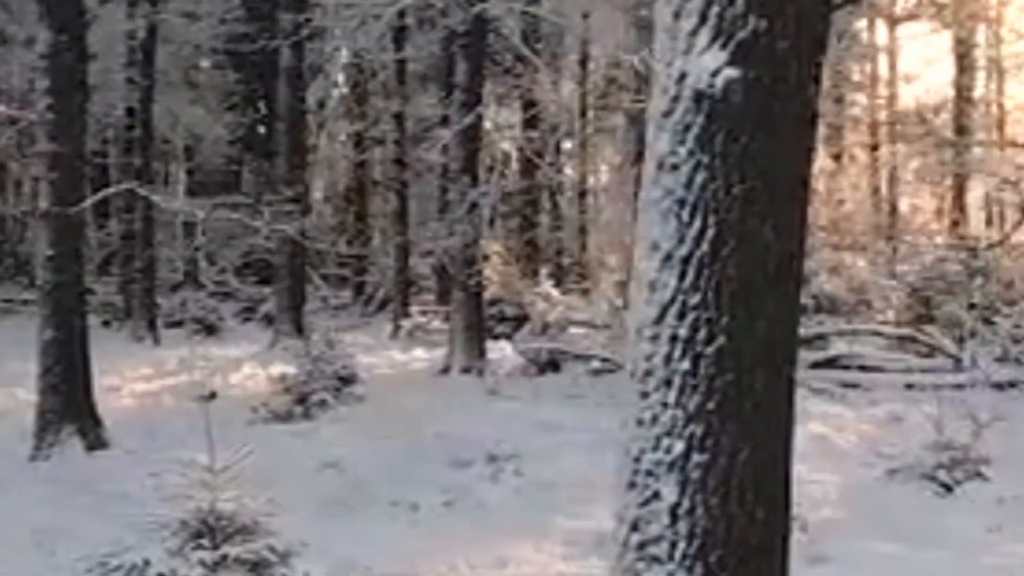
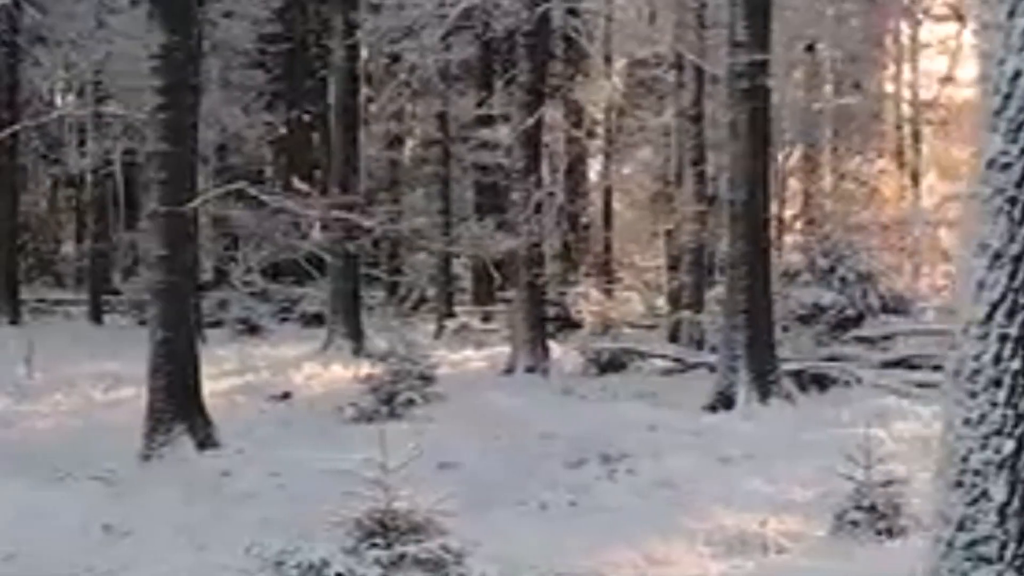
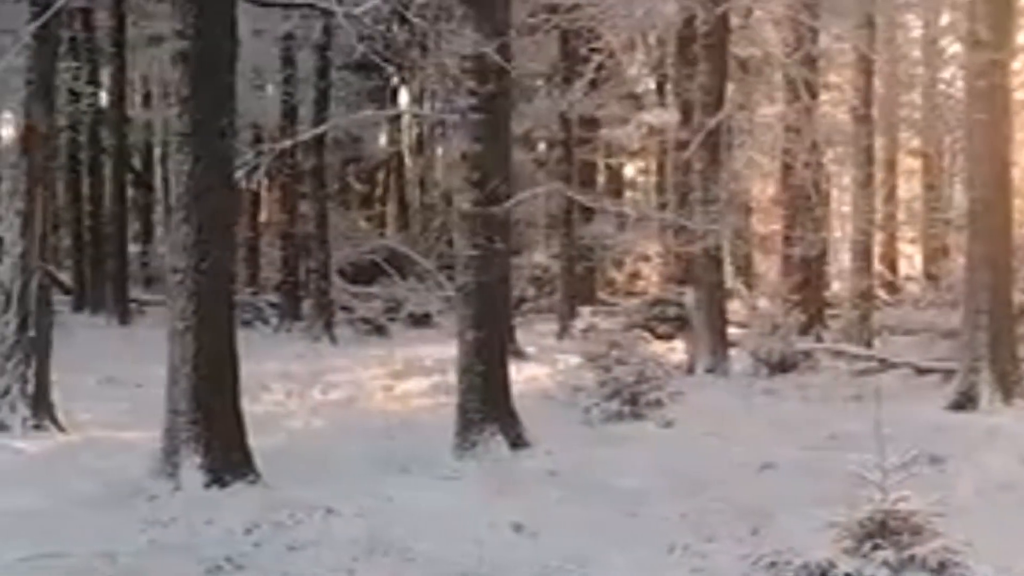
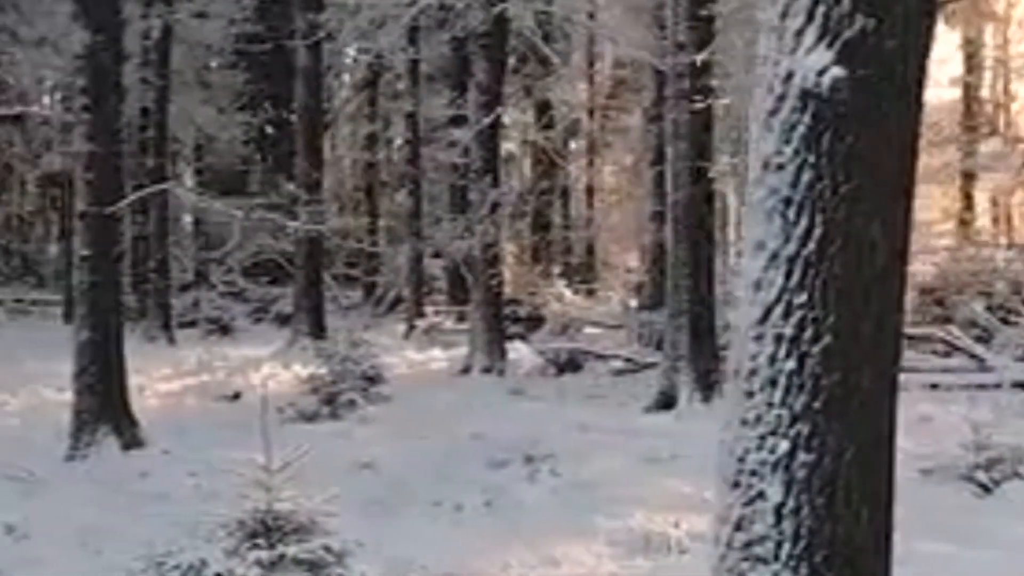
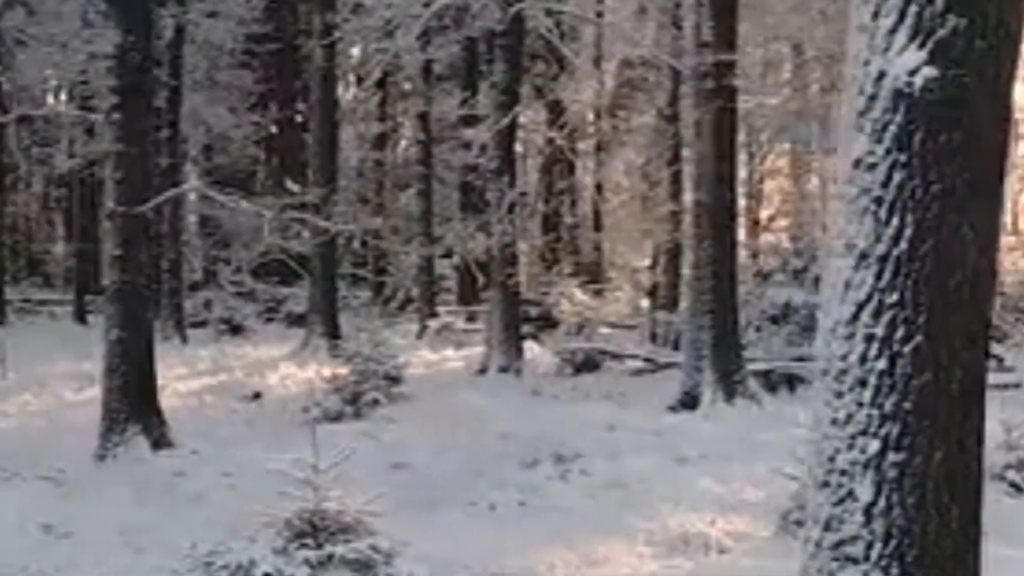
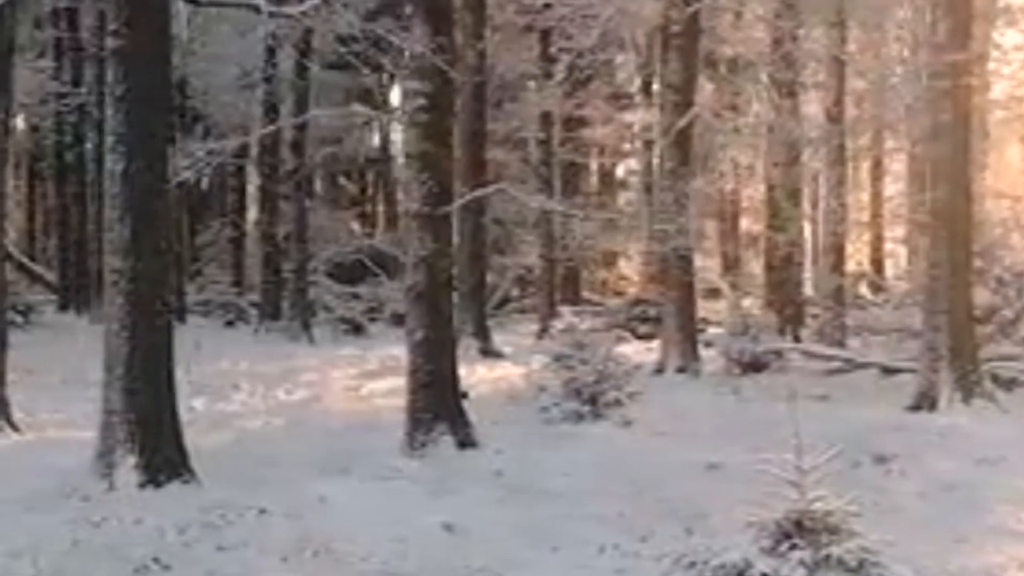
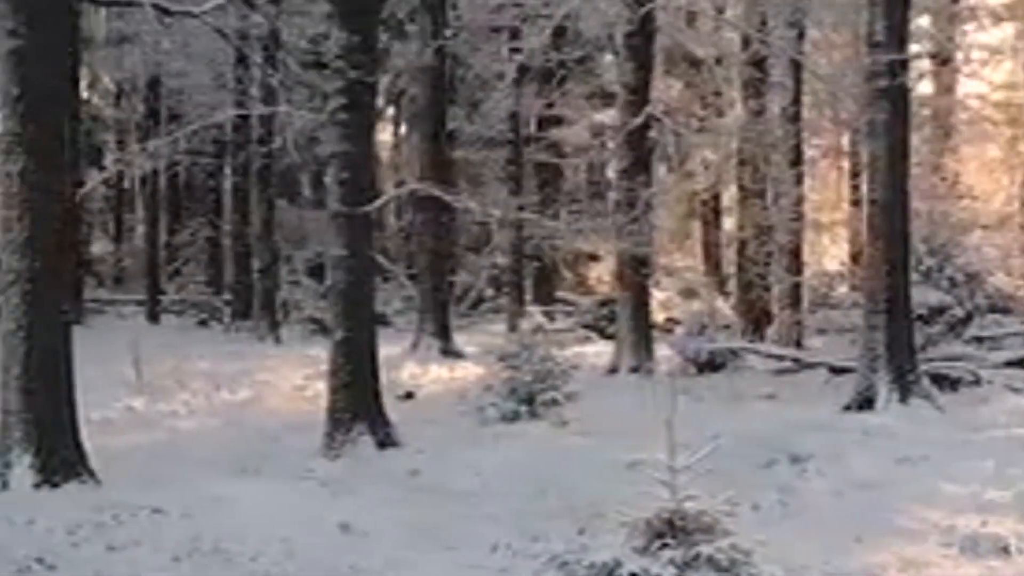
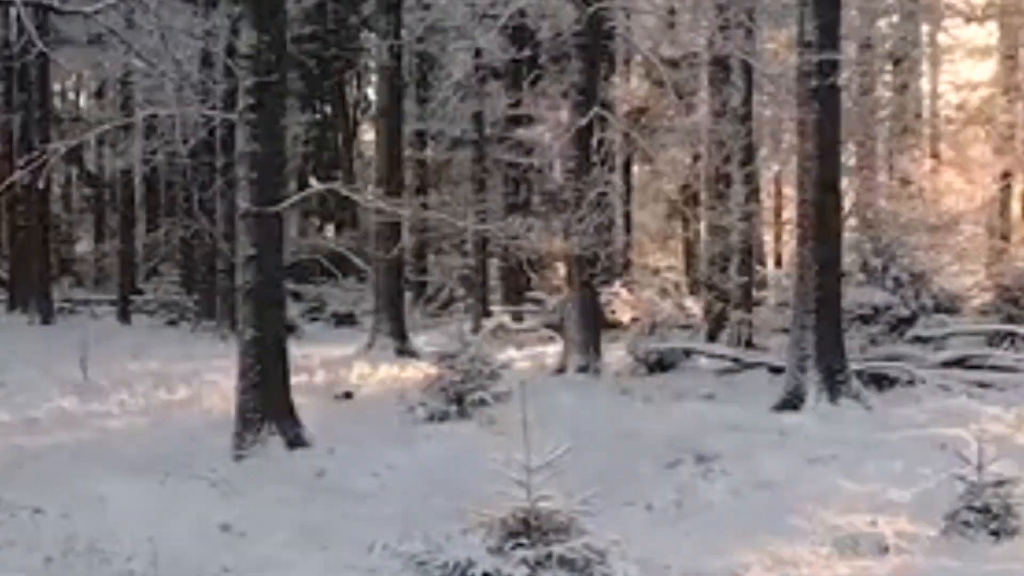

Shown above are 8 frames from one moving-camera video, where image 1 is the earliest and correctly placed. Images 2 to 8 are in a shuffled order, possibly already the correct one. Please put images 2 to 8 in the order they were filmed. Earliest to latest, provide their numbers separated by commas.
4, 5, 2, 8, 7, 6, 3
